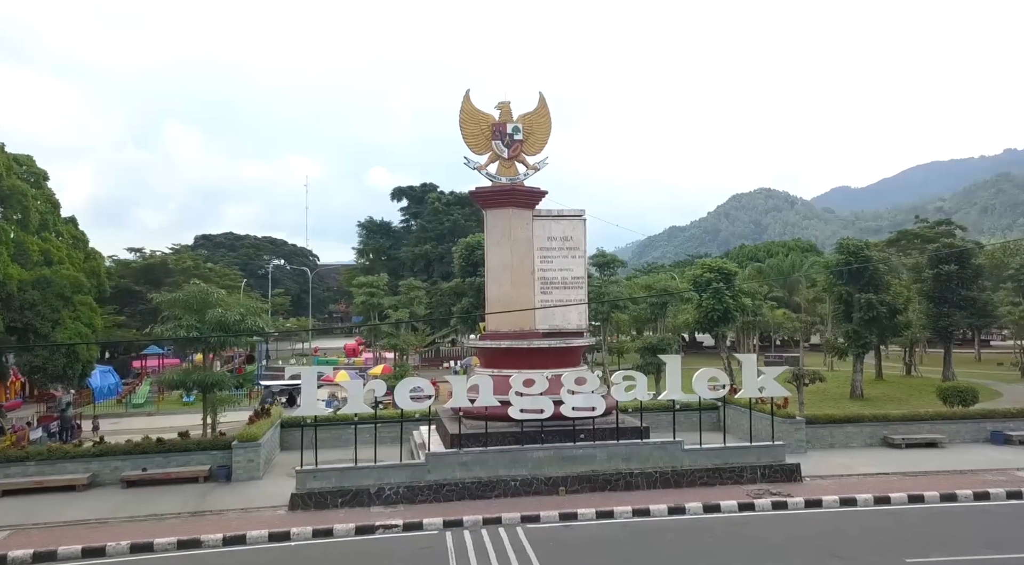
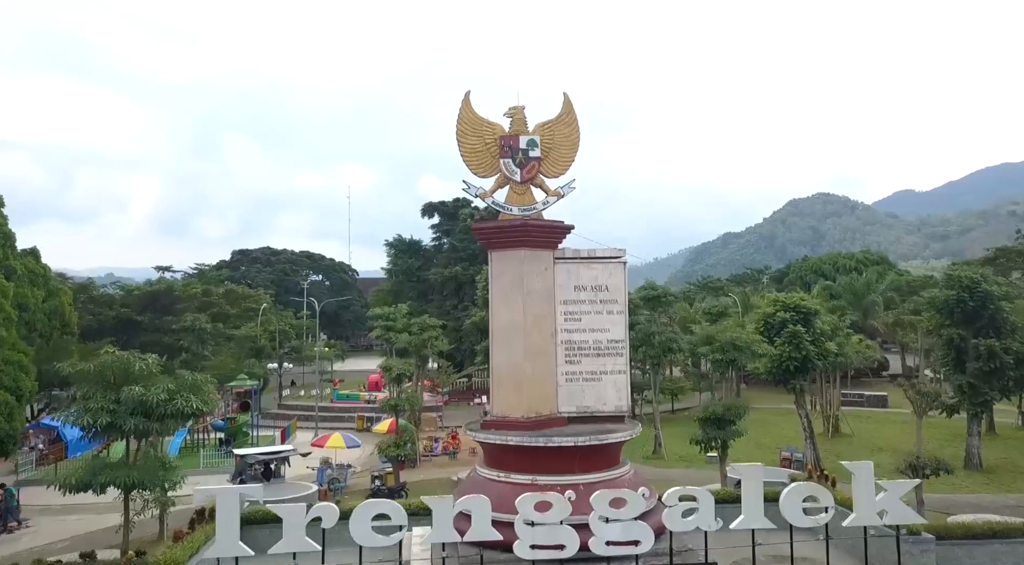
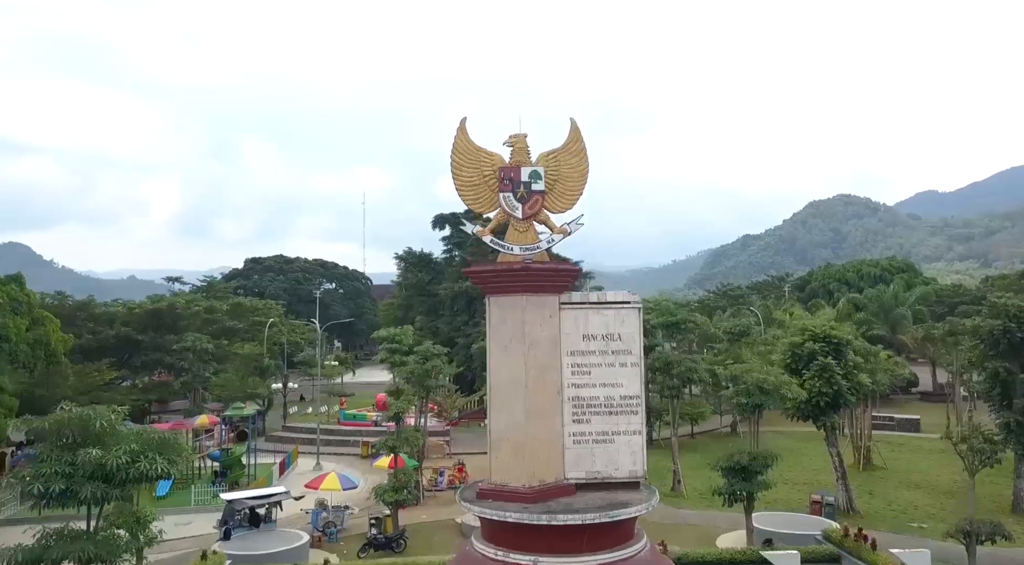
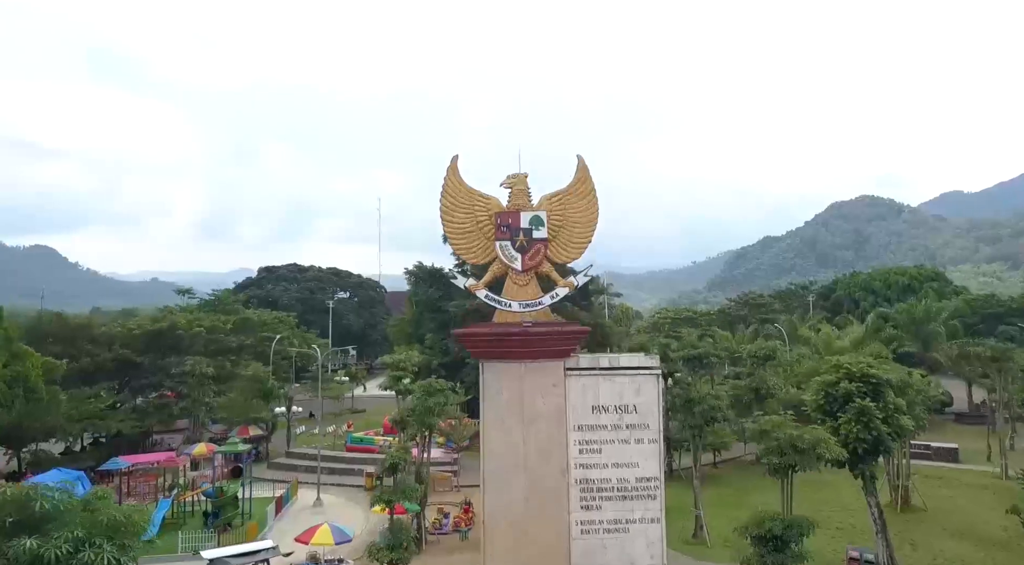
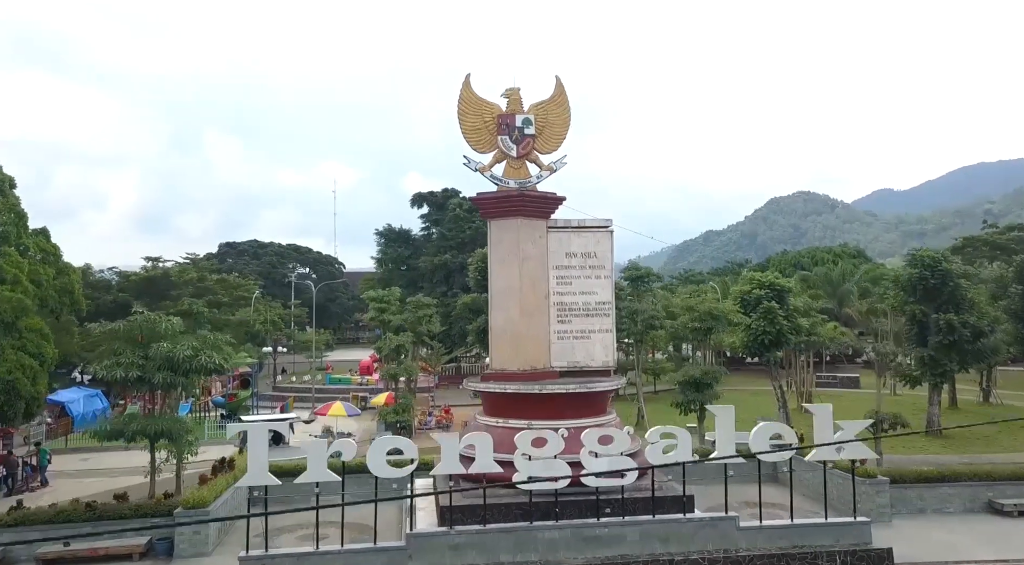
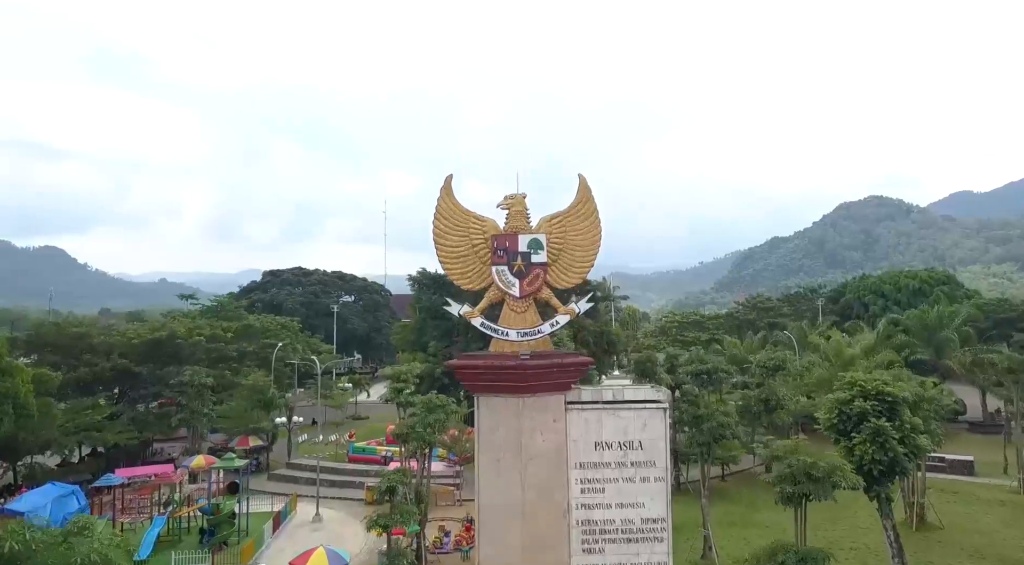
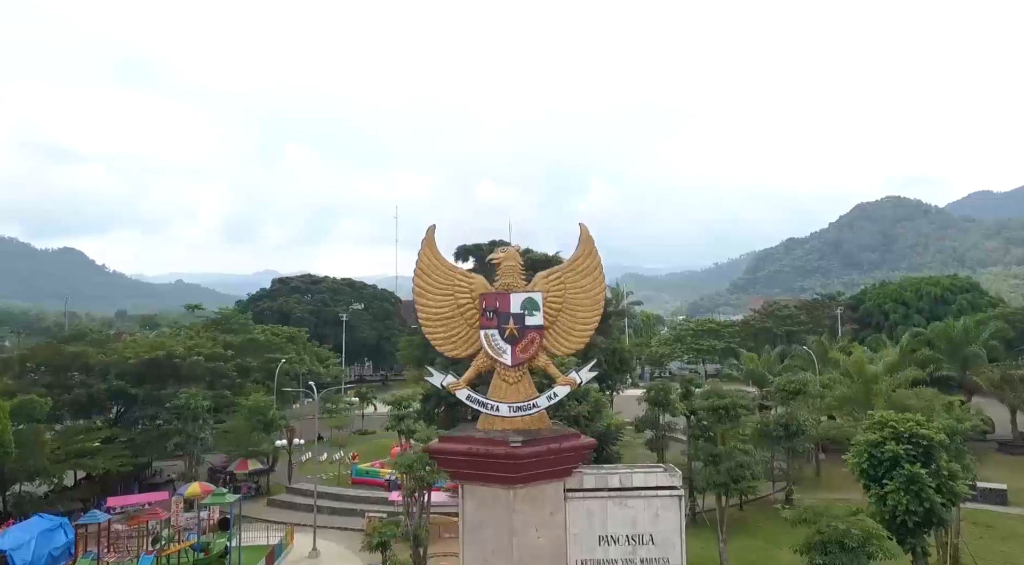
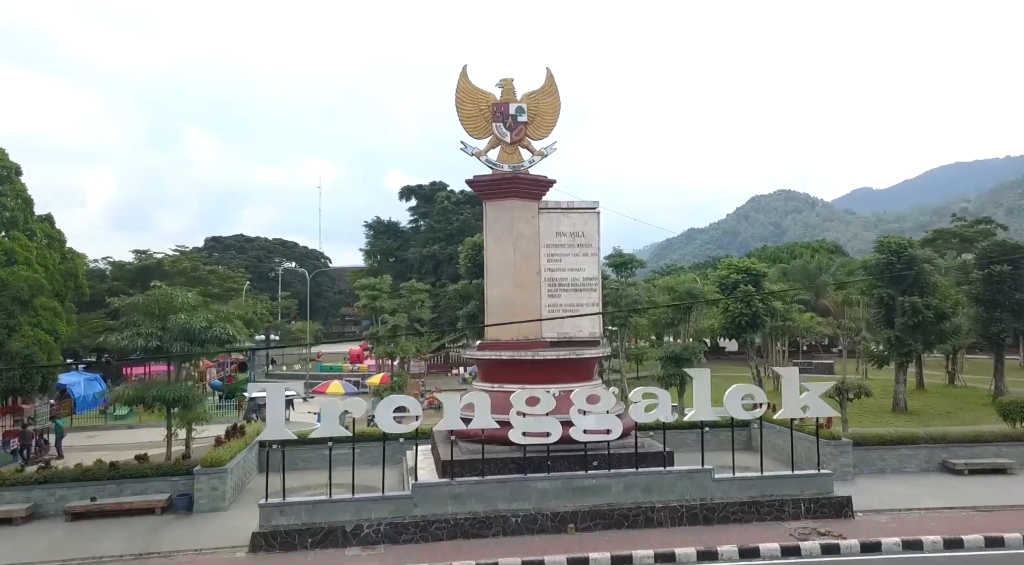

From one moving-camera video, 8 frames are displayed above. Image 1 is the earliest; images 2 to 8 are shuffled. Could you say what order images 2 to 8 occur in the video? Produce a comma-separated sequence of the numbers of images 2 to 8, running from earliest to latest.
8, 5, 2, 3, 4, 6, 7
